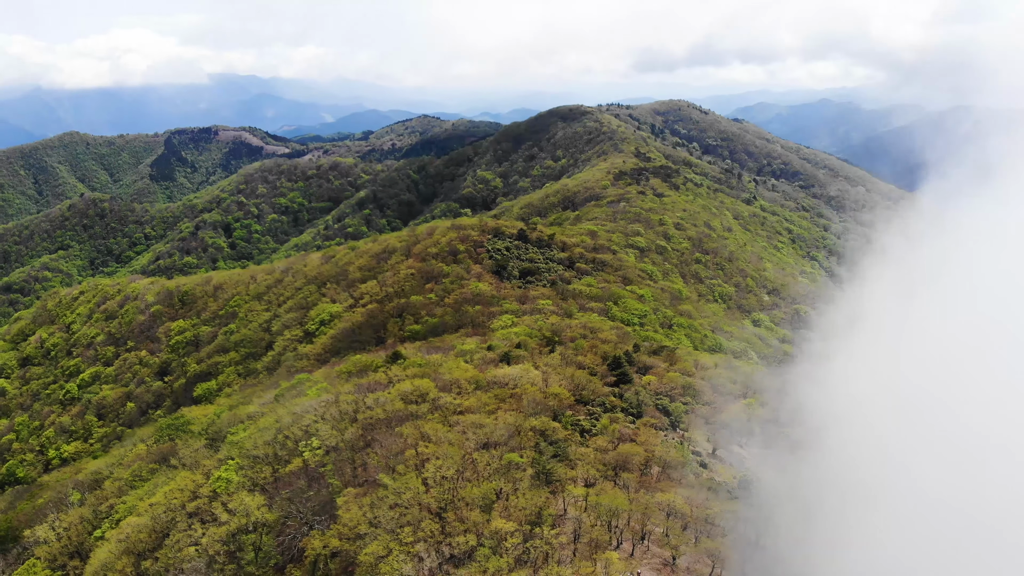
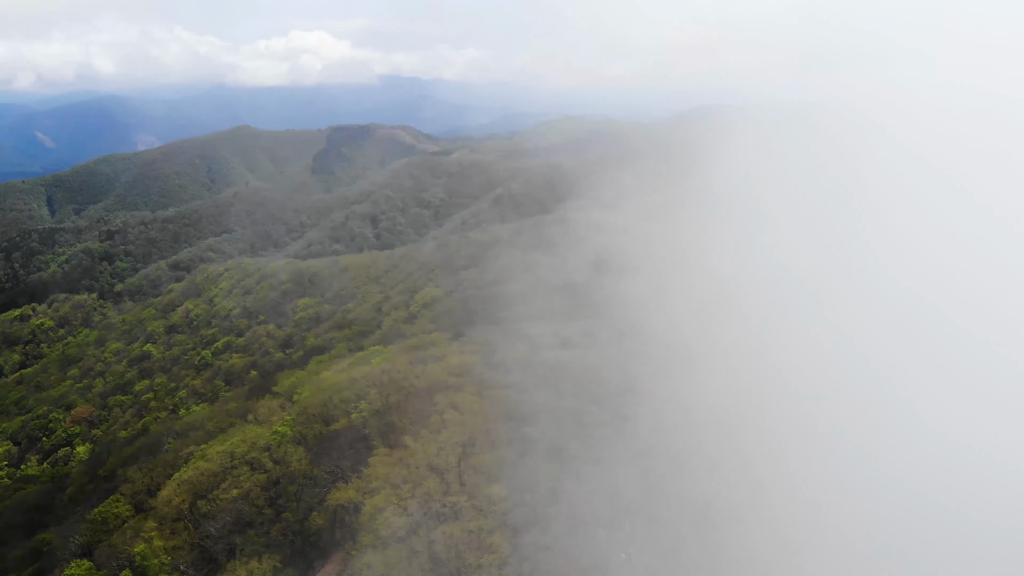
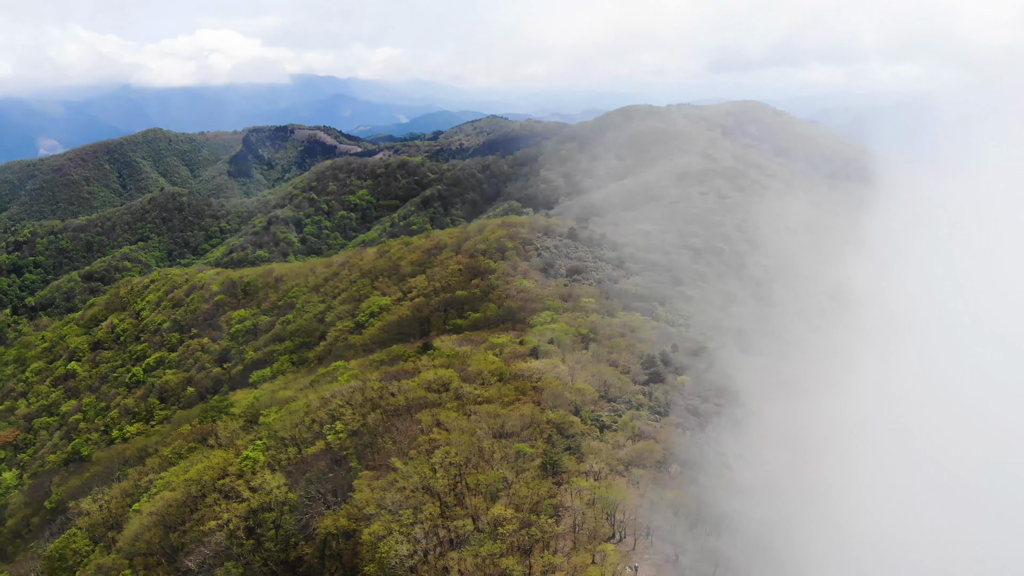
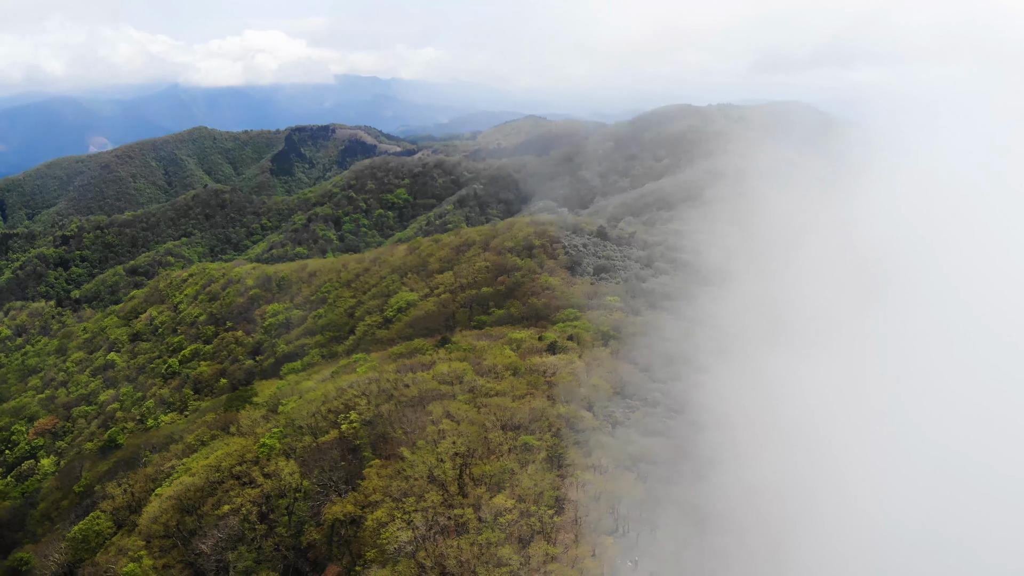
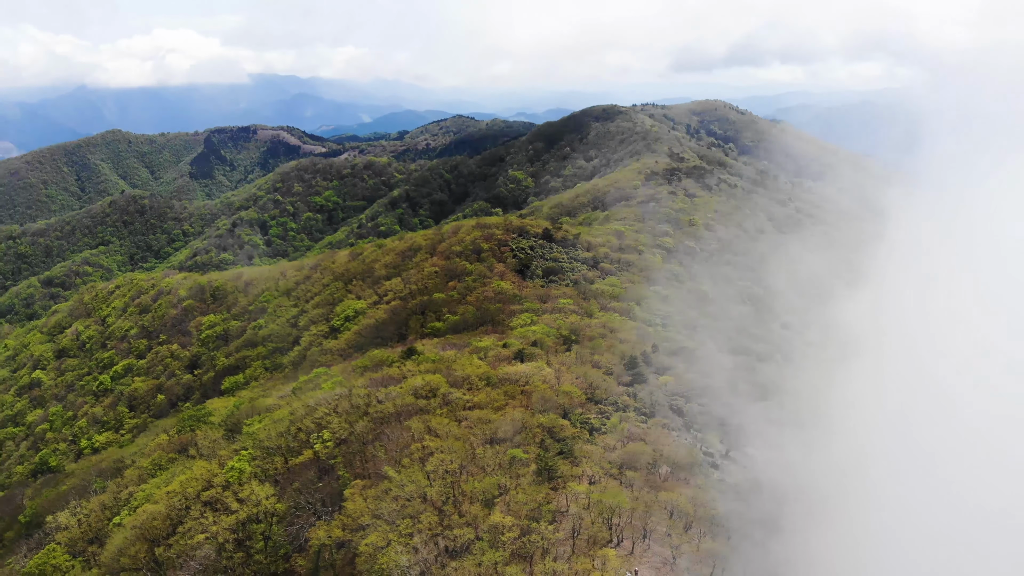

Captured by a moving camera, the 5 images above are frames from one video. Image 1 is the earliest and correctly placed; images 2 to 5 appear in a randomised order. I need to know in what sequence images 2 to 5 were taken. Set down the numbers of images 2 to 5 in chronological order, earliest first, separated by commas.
5, 3, 4, 2
